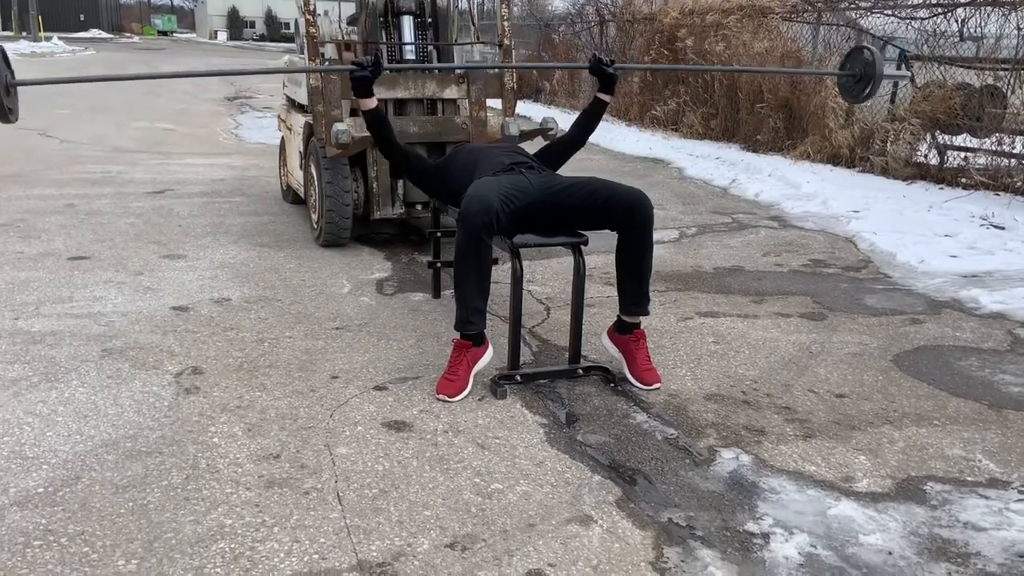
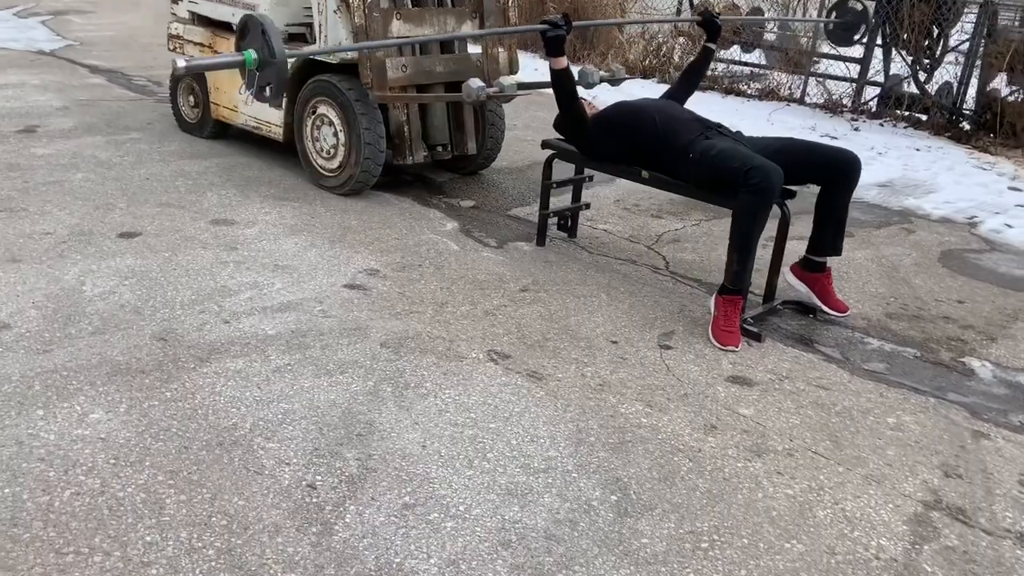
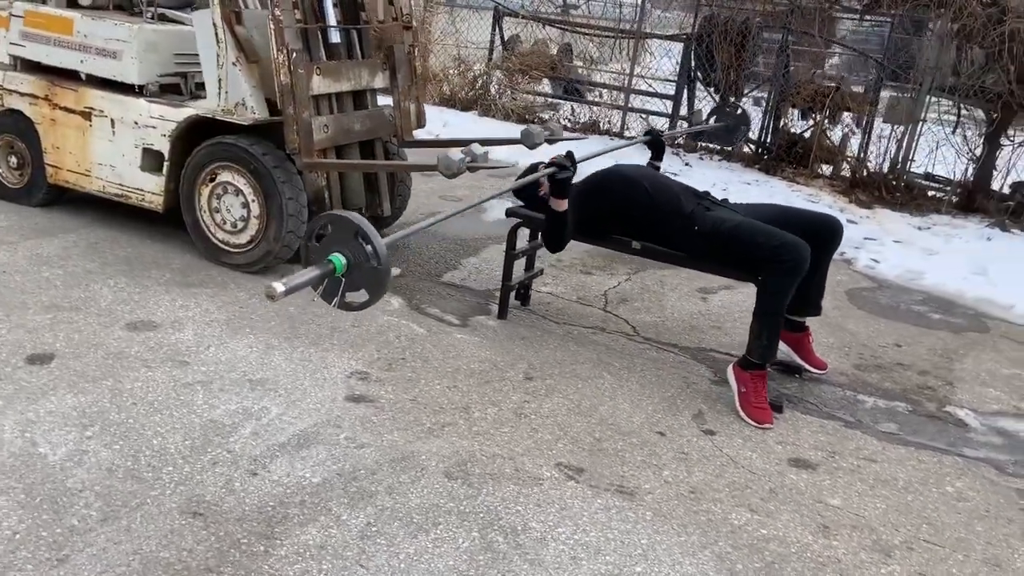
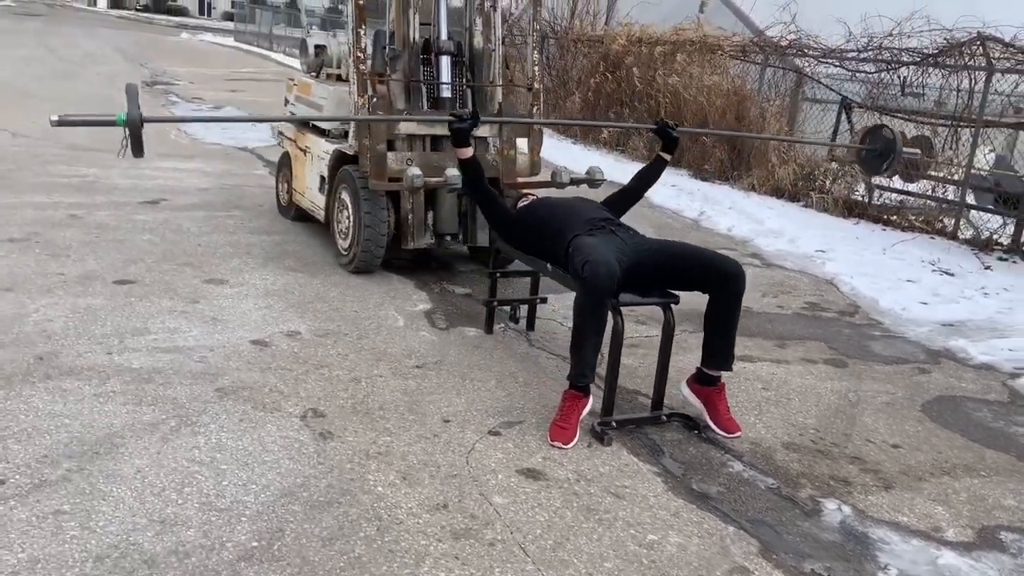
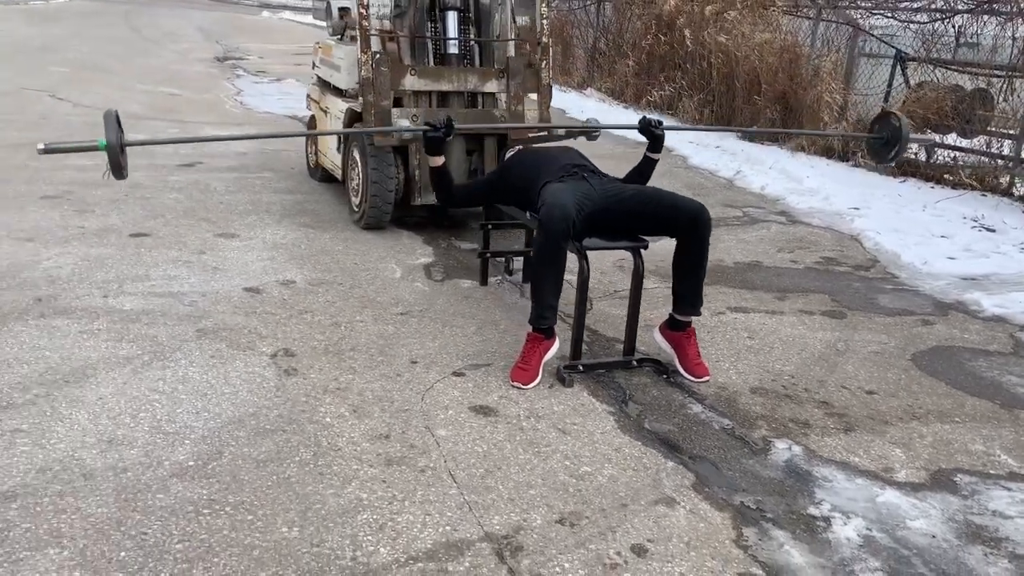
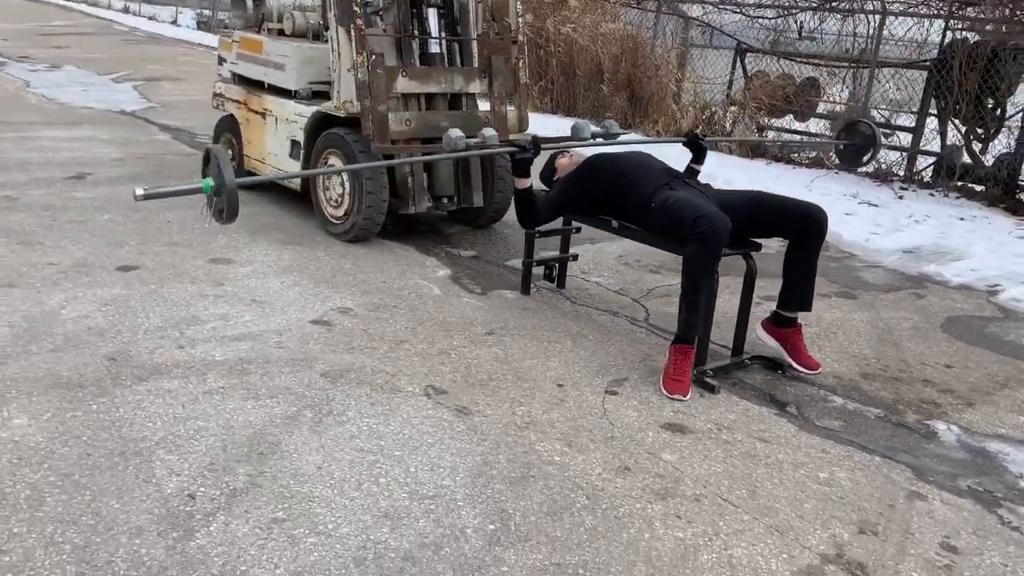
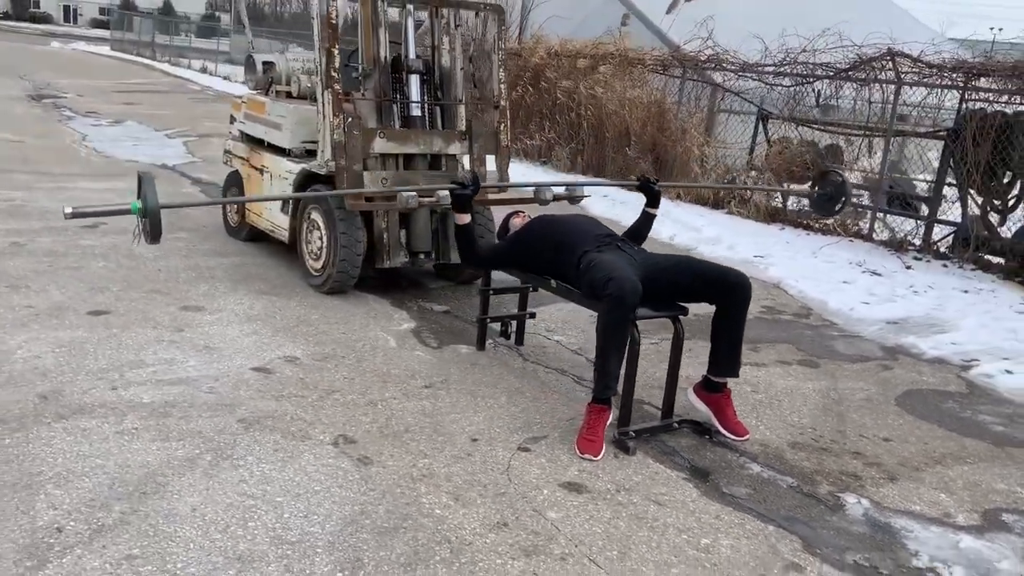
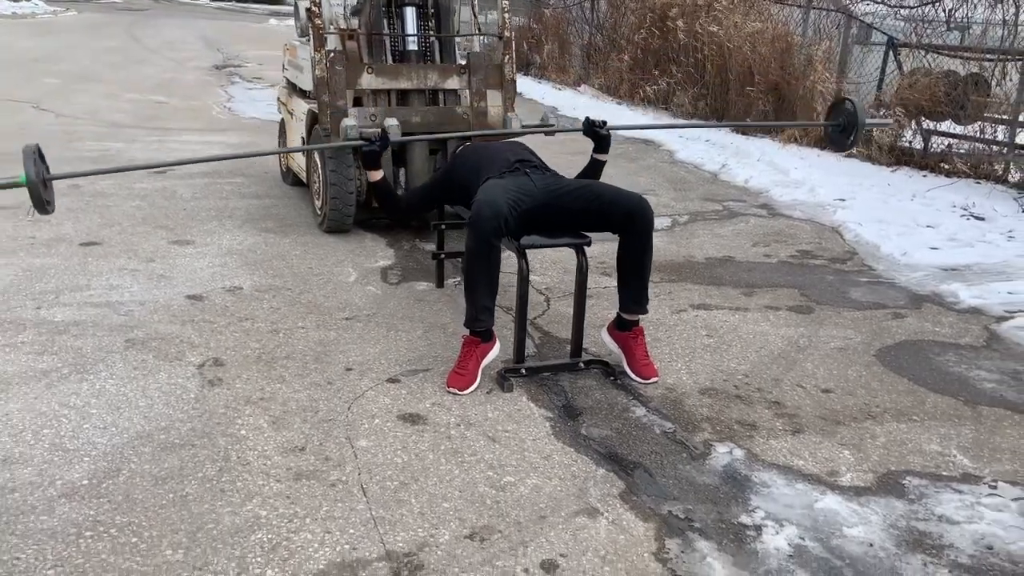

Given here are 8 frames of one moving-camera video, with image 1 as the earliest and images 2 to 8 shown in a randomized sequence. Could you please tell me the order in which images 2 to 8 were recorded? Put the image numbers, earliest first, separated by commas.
8, 5, 4, 7, 6, 2, 3
